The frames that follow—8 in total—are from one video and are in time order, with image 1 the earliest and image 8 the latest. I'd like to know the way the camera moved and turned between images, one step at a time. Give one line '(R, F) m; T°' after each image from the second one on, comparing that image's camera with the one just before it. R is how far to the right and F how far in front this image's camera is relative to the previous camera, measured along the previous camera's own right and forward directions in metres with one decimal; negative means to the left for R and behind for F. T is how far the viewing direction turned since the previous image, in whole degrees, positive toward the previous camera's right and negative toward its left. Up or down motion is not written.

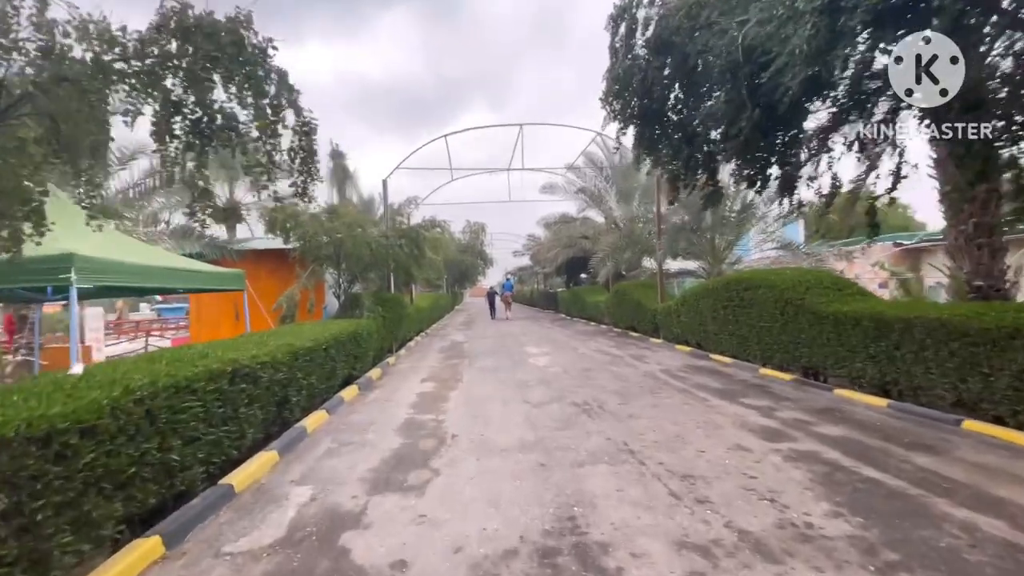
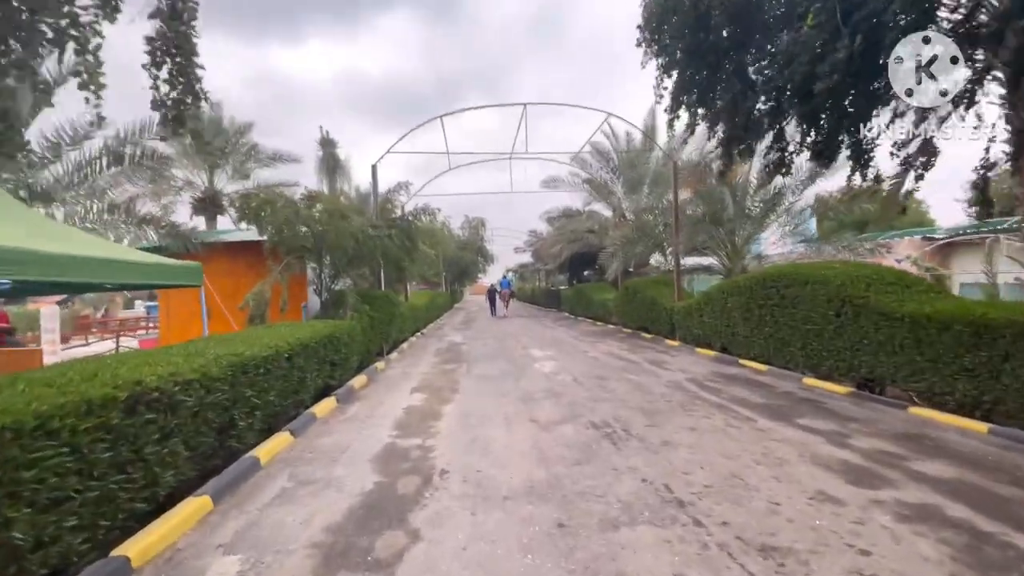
(-0.1, +1.6) m; 0°
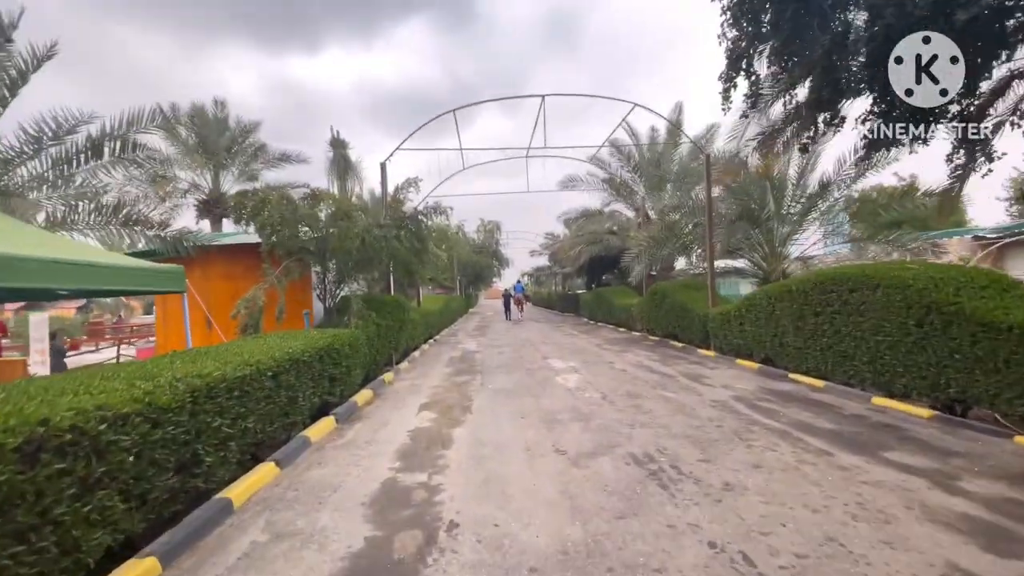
(-0.1, +1.2) m; -2°
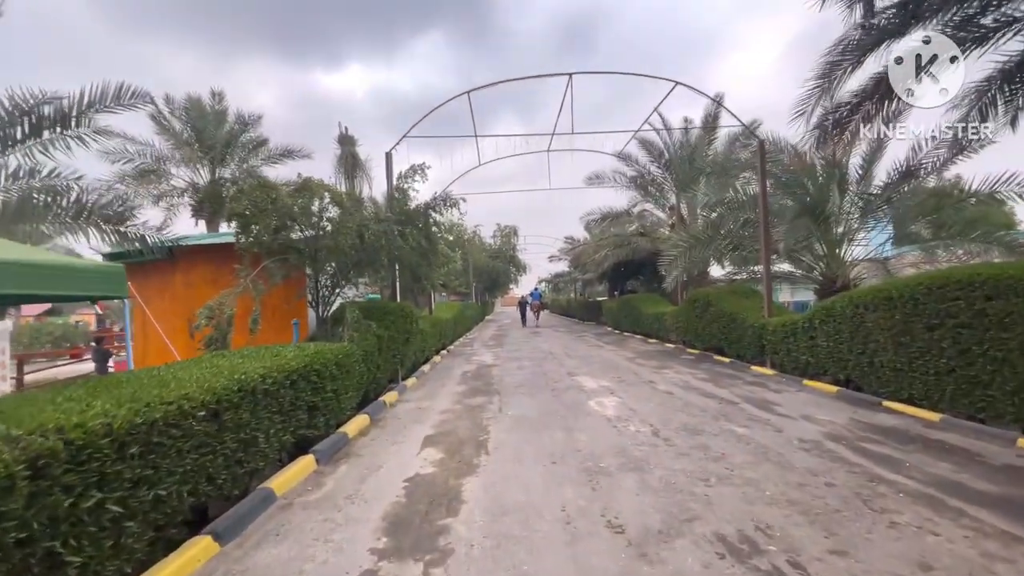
(-0.2, +1.9) m; -2°
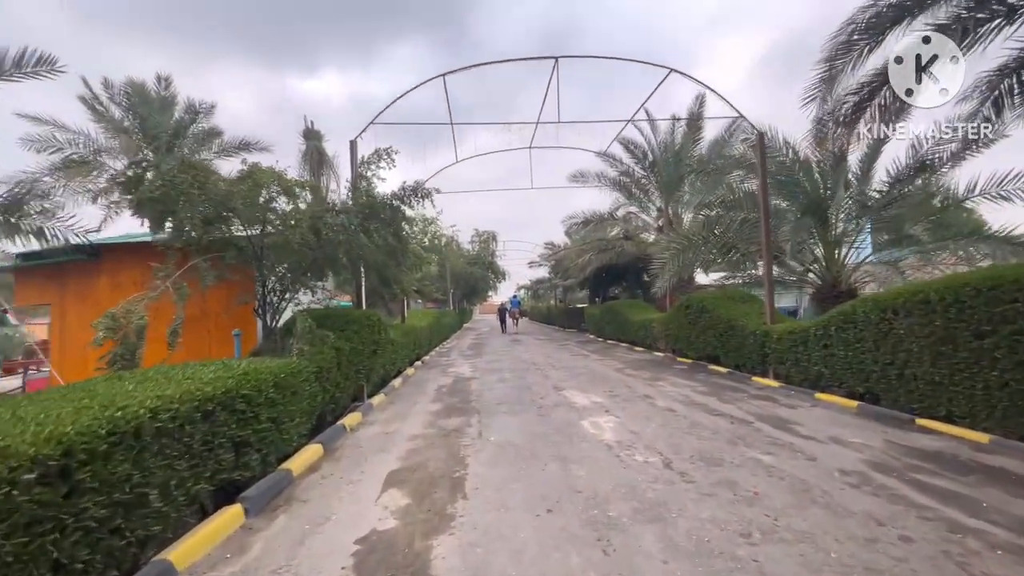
(-0.1, +1.3) m; +3°
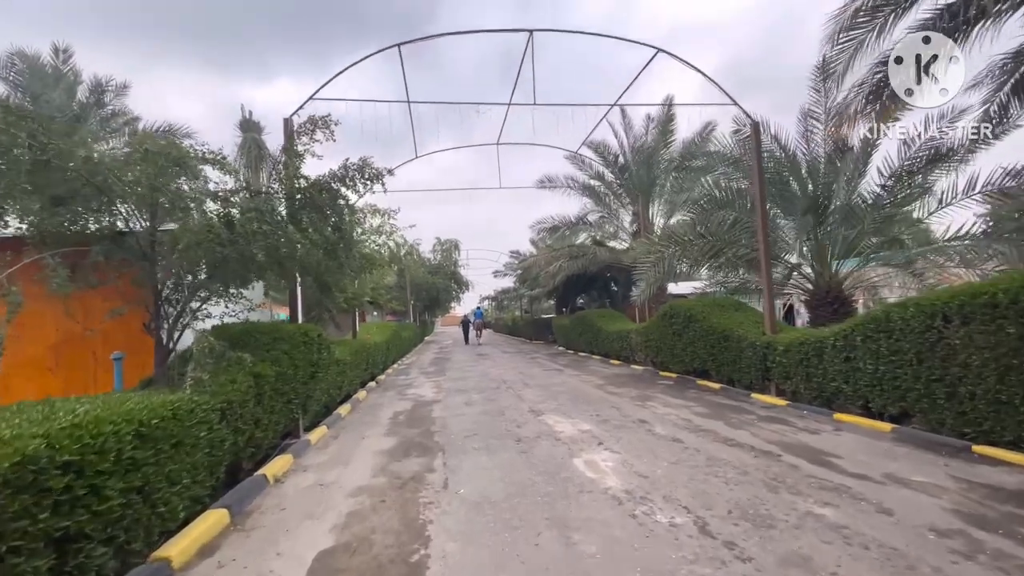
(-0.2, +1.7) m; +5°
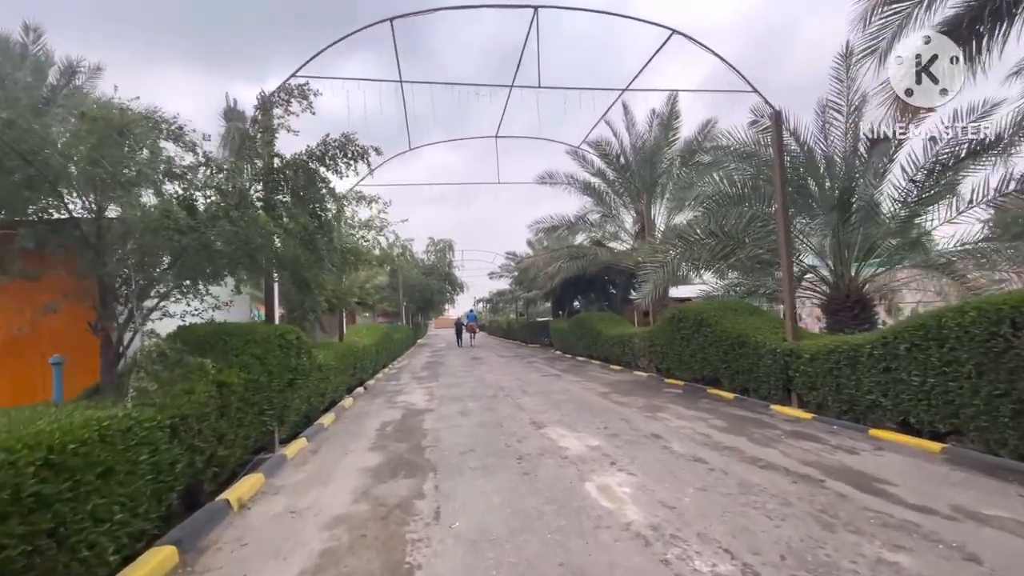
(-0.1, +0.9) m; +1°
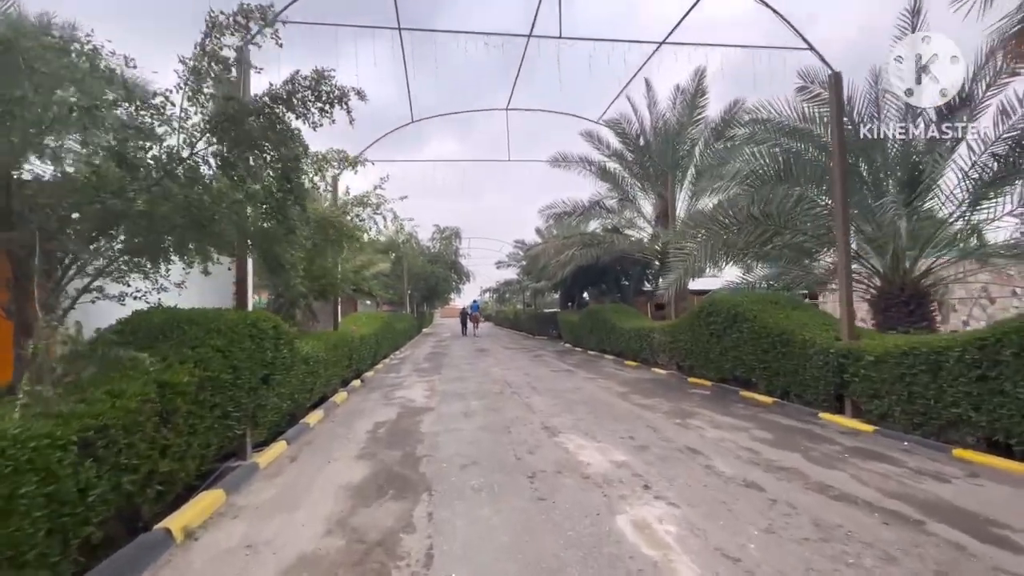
(-0.1, +1.3) m; -1°
